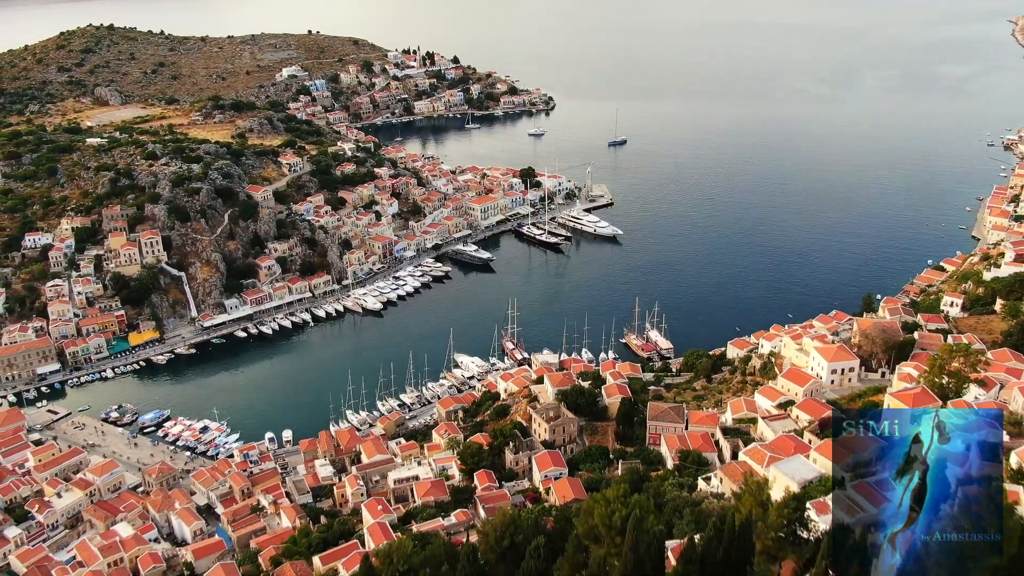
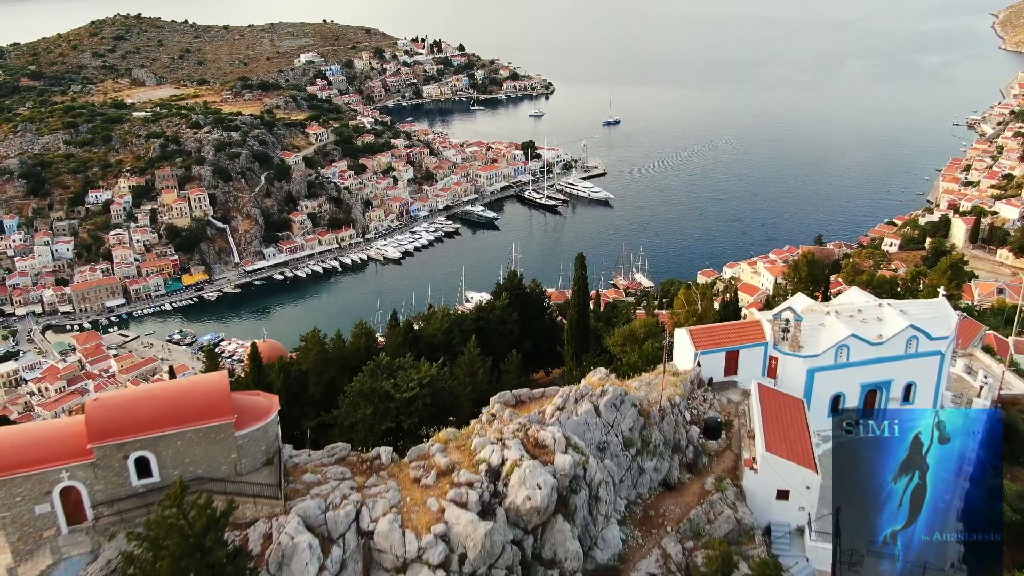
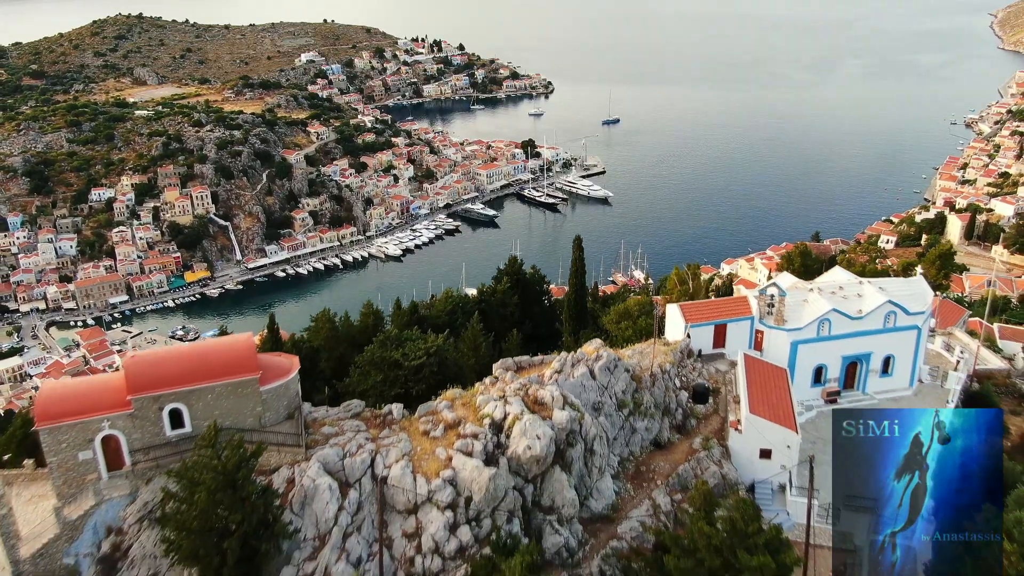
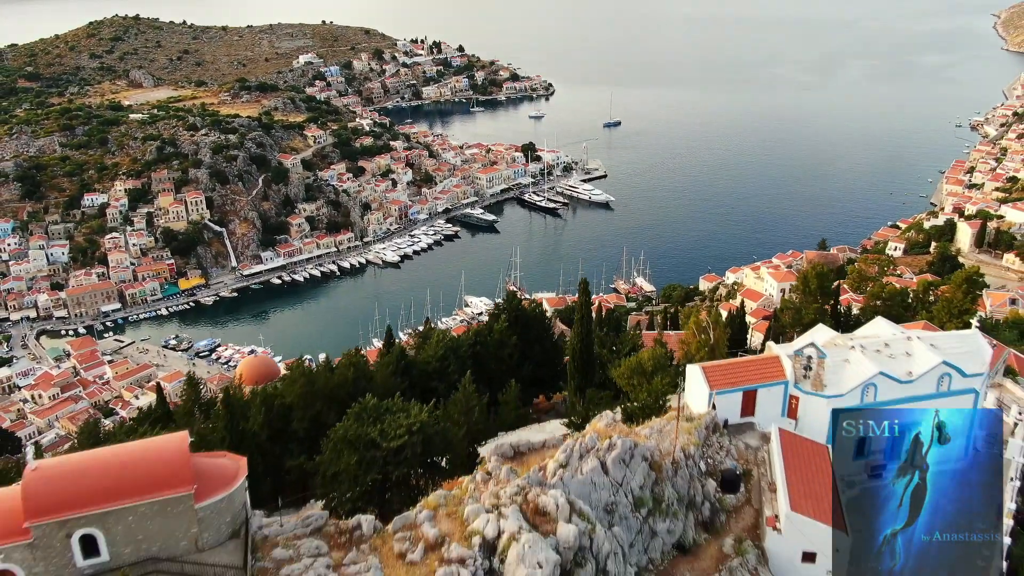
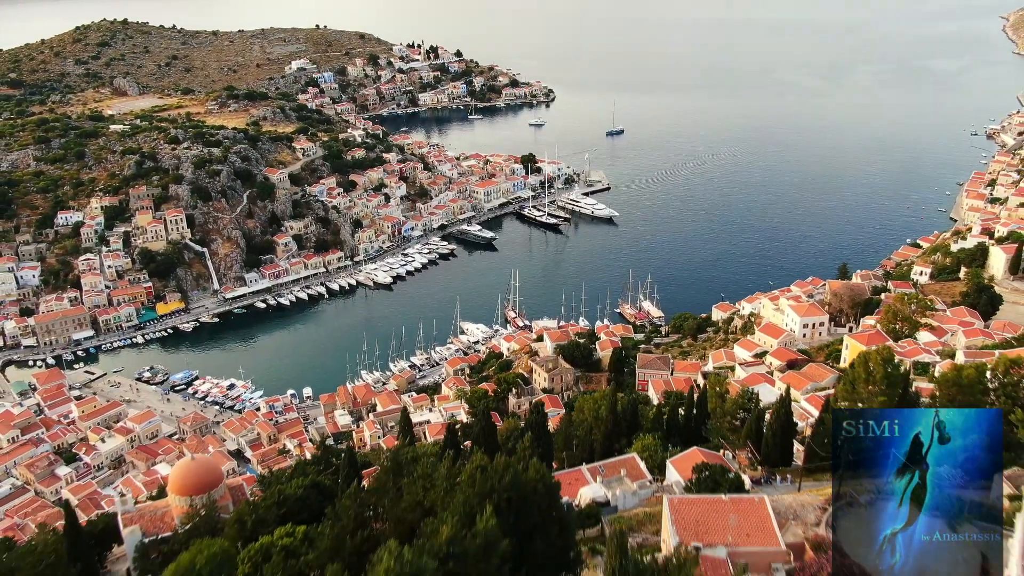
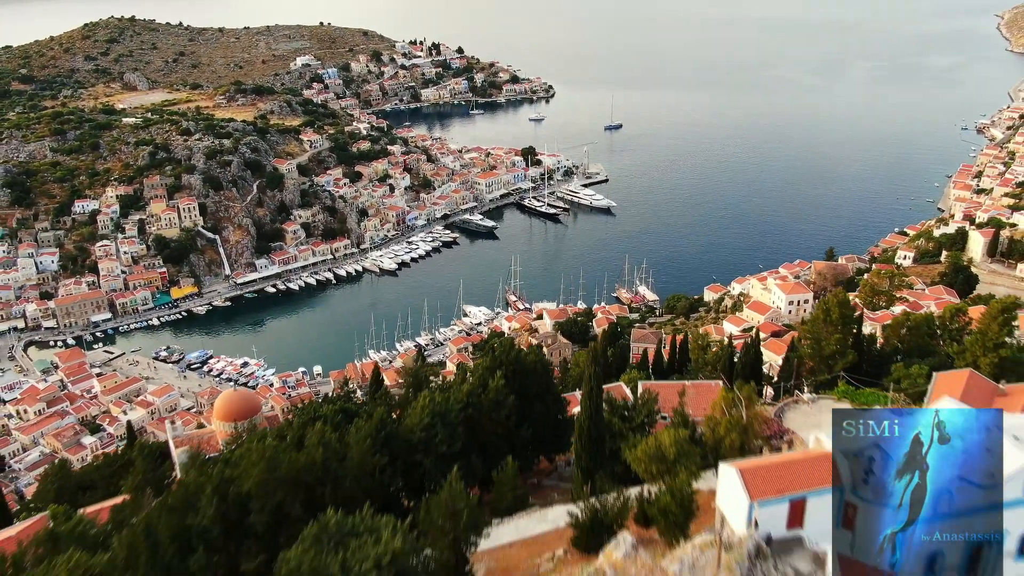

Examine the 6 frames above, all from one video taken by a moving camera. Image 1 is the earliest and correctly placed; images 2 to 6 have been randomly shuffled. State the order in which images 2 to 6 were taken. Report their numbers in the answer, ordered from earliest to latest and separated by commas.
5, 6, 4, 2, 3
